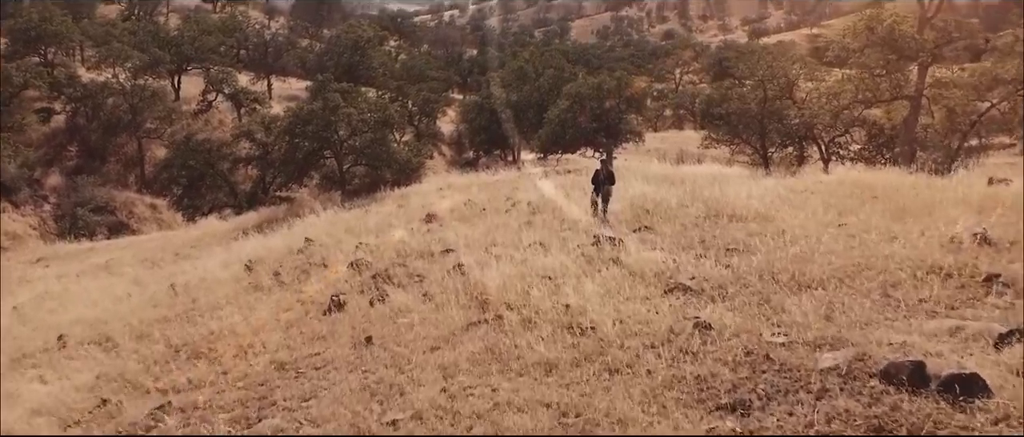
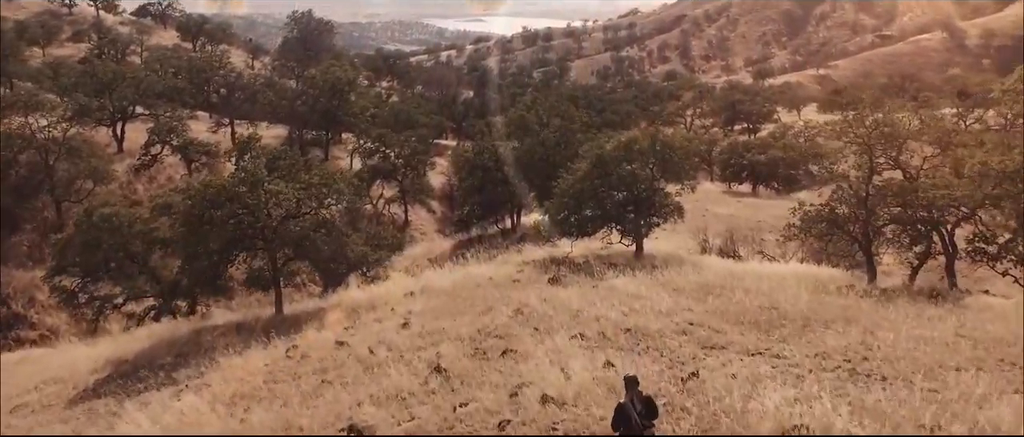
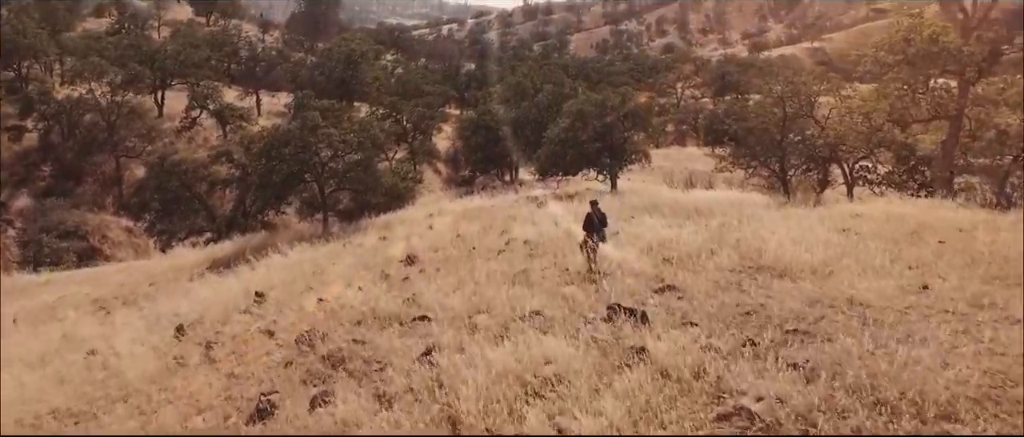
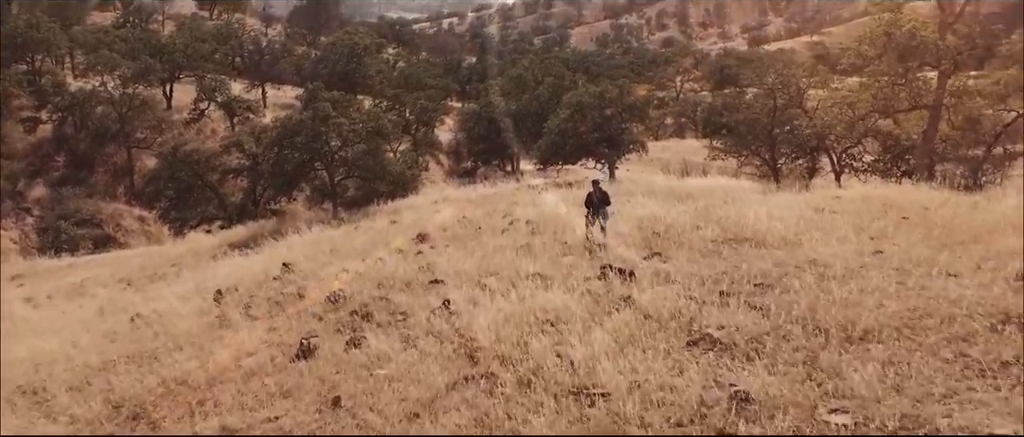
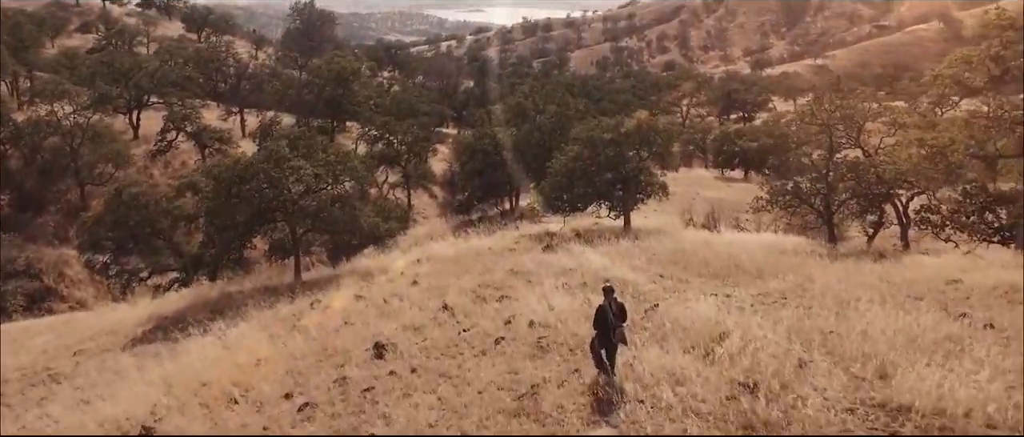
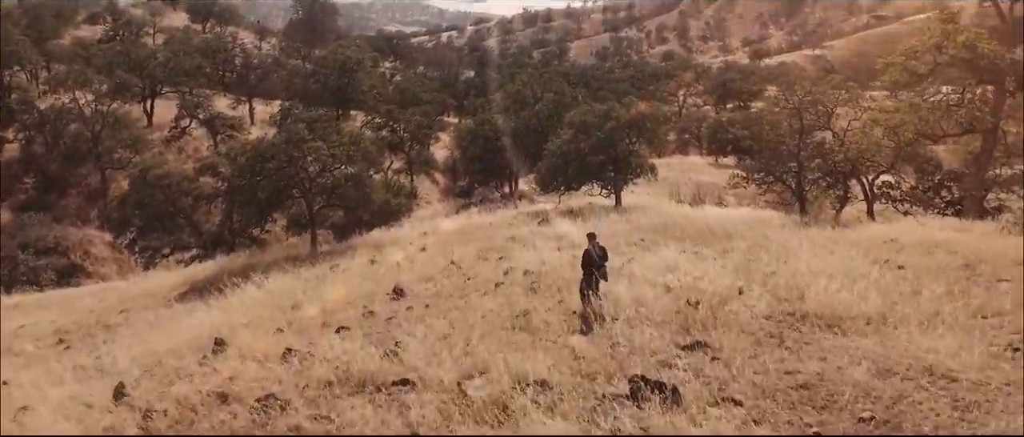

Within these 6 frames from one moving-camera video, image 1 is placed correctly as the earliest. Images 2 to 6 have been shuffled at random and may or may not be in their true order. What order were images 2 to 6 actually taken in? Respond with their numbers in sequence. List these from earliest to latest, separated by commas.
4, 3, 6, 5, 2
